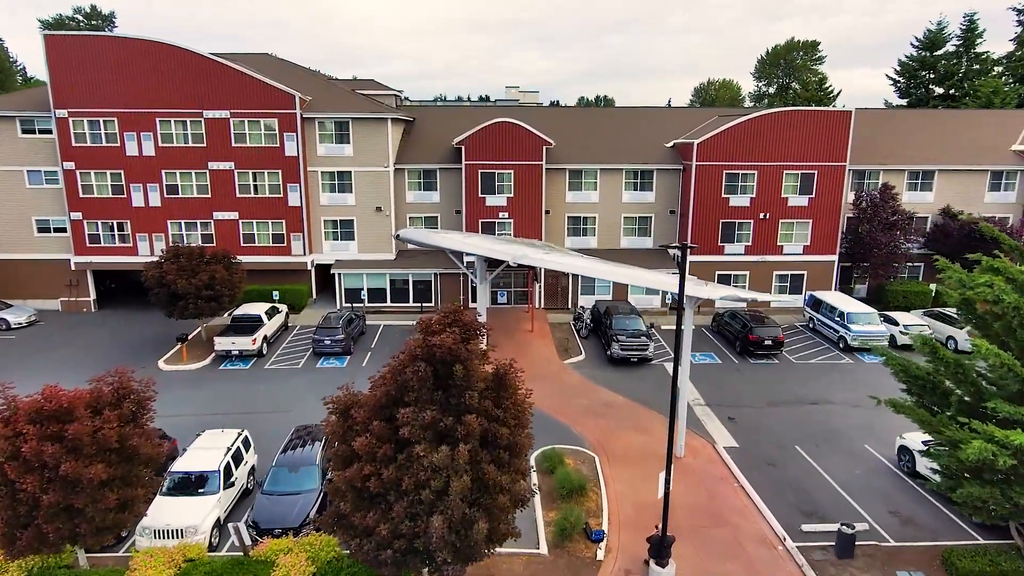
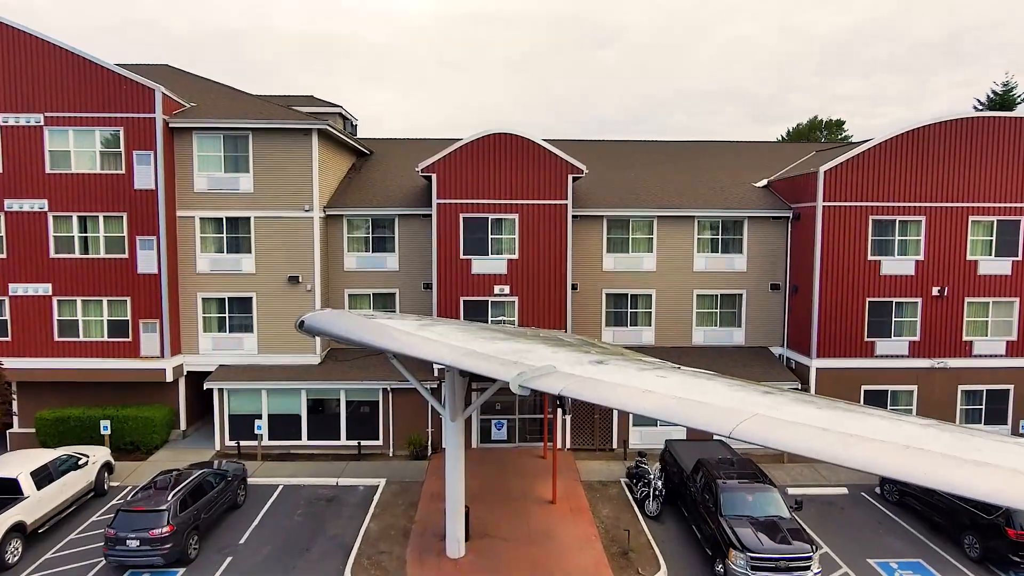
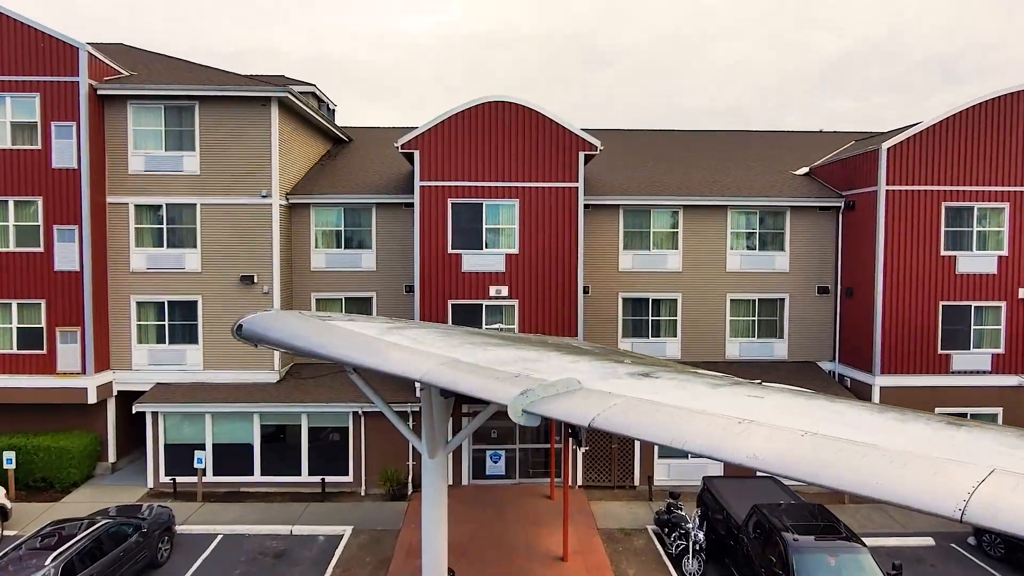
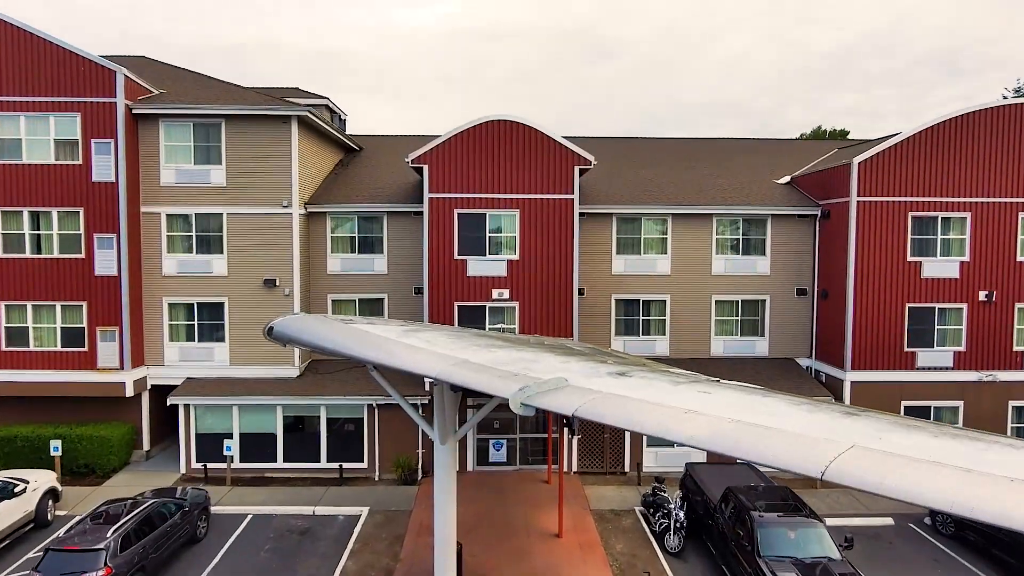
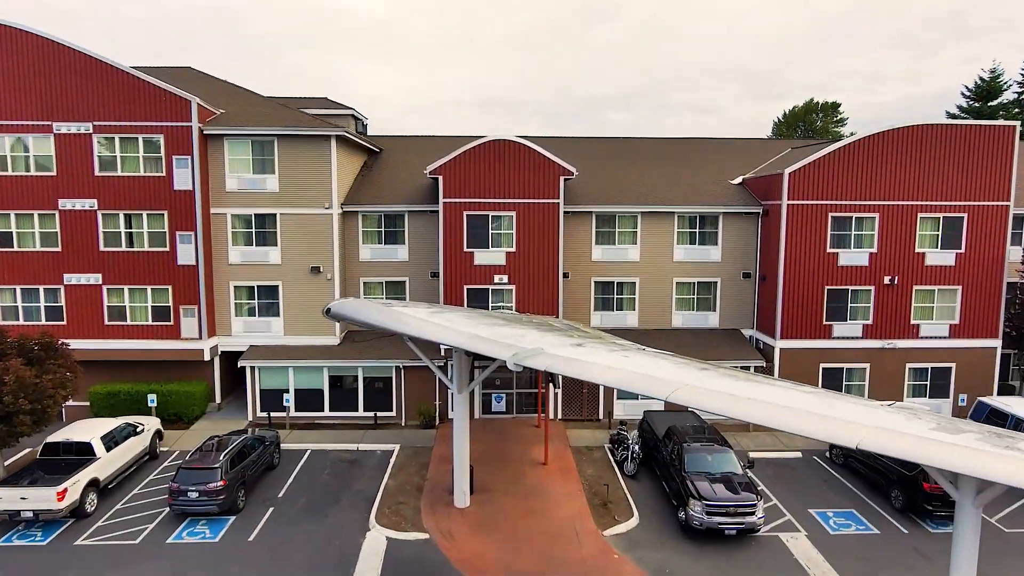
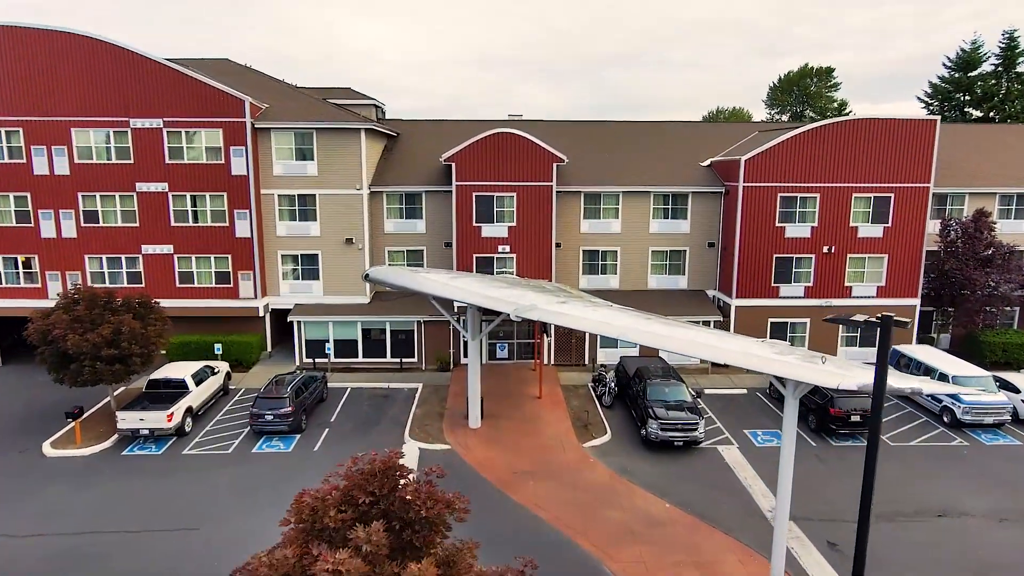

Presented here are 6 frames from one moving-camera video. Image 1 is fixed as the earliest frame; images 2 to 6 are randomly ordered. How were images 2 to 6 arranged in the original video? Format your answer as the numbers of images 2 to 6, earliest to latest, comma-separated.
6, 5, 2, 4, 3
